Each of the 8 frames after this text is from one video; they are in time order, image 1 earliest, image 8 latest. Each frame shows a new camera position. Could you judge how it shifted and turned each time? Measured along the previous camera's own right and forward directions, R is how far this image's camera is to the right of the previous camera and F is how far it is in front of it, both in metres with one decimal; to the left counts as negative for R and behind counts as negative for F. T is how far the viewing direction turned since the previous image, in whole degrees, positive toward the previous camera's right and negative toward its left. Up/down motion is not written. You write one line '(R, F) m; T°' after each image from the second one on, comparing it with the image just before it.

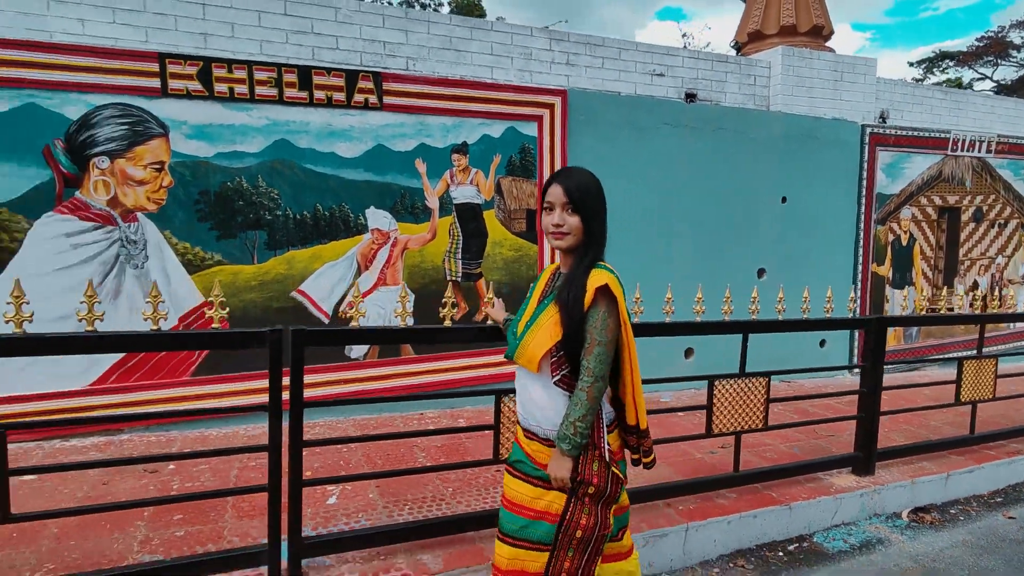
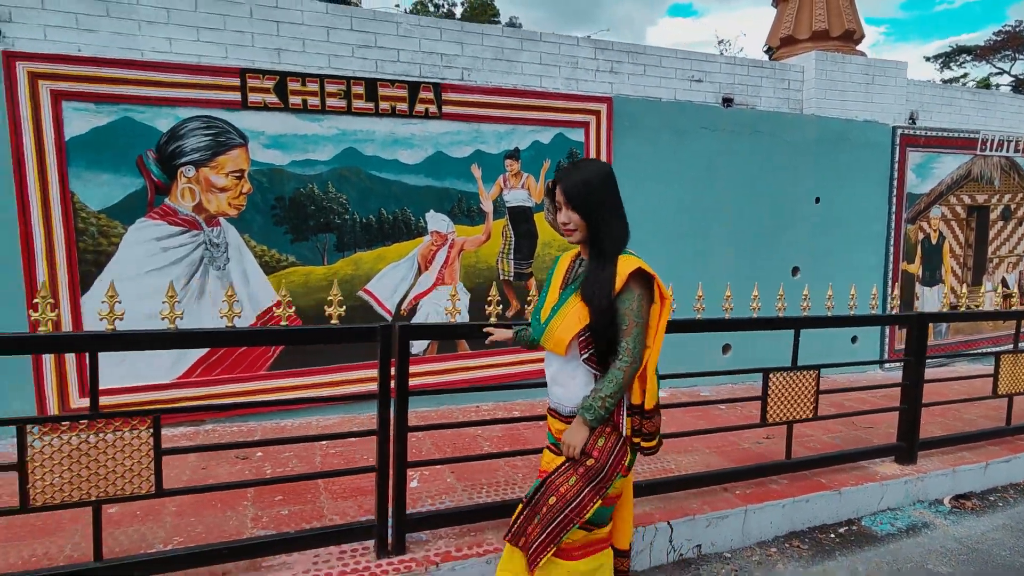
(-0.3, -0.2) m; -1°
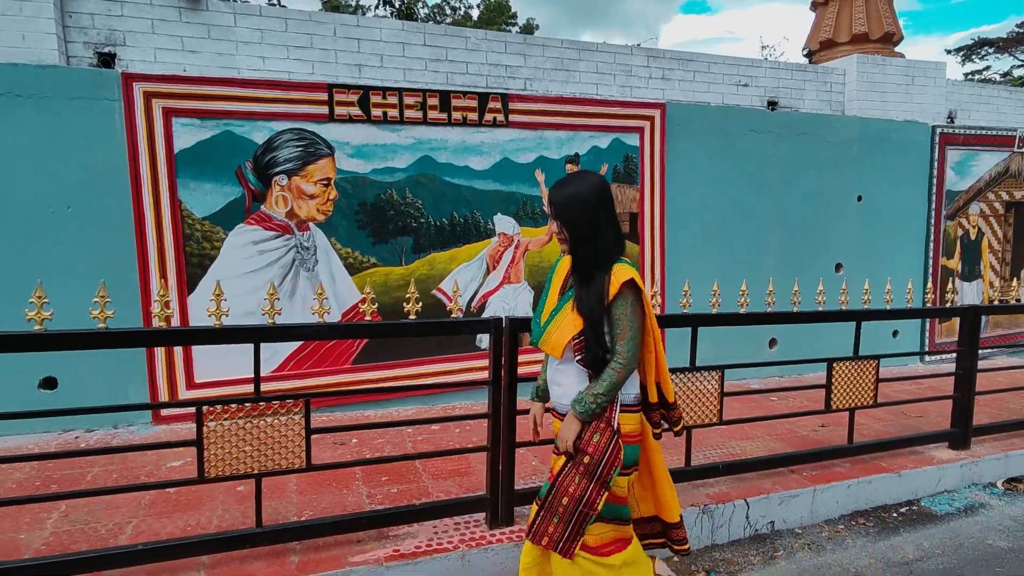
(-0.4, -0.3) m; -1°
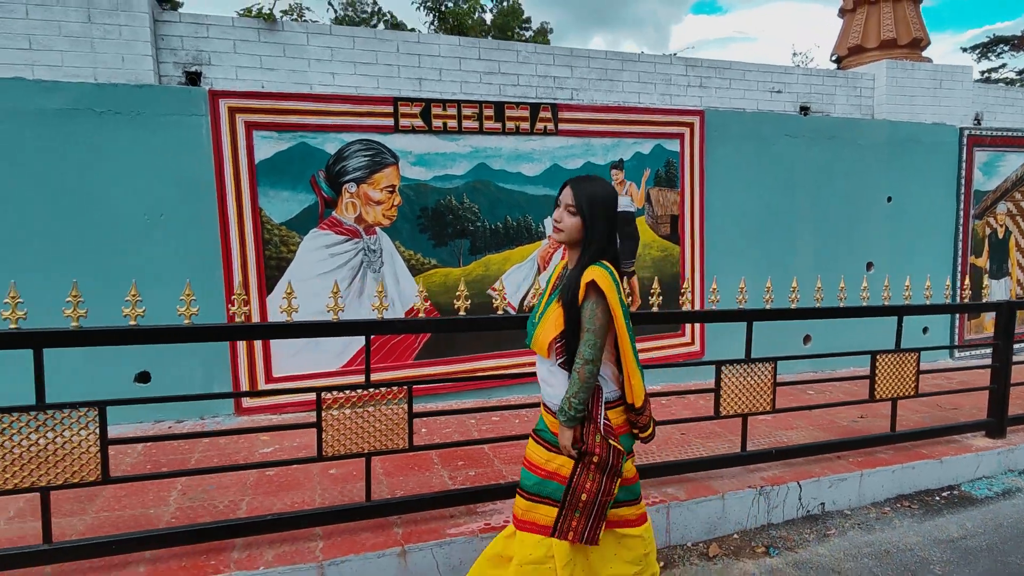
(-0.3, -0.3) m; -1°
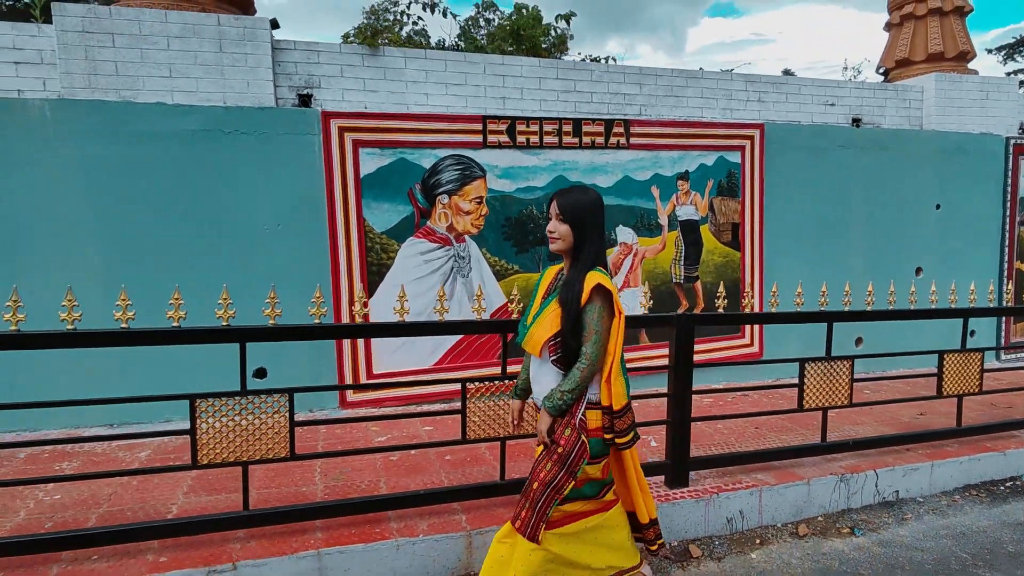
(-0.5, -0.3) m; -1°
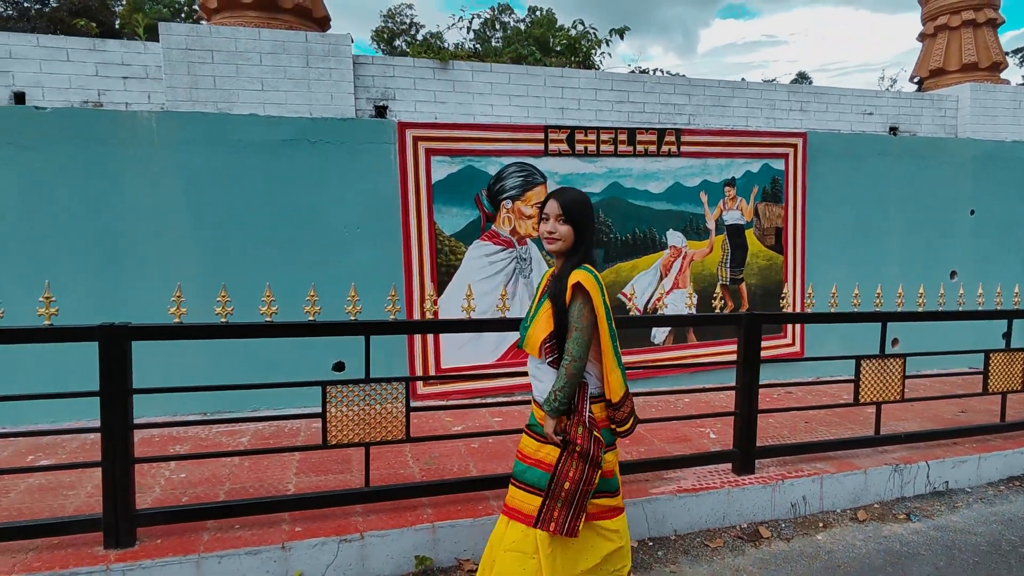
(-0.4, -0.3) m; -1°
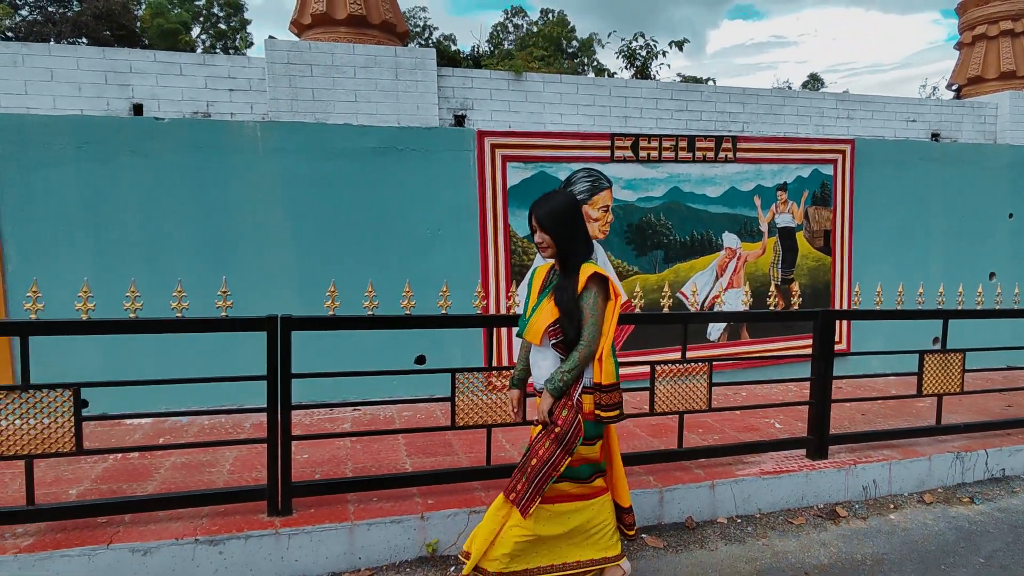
(-0.5, -0.3) m; -1°
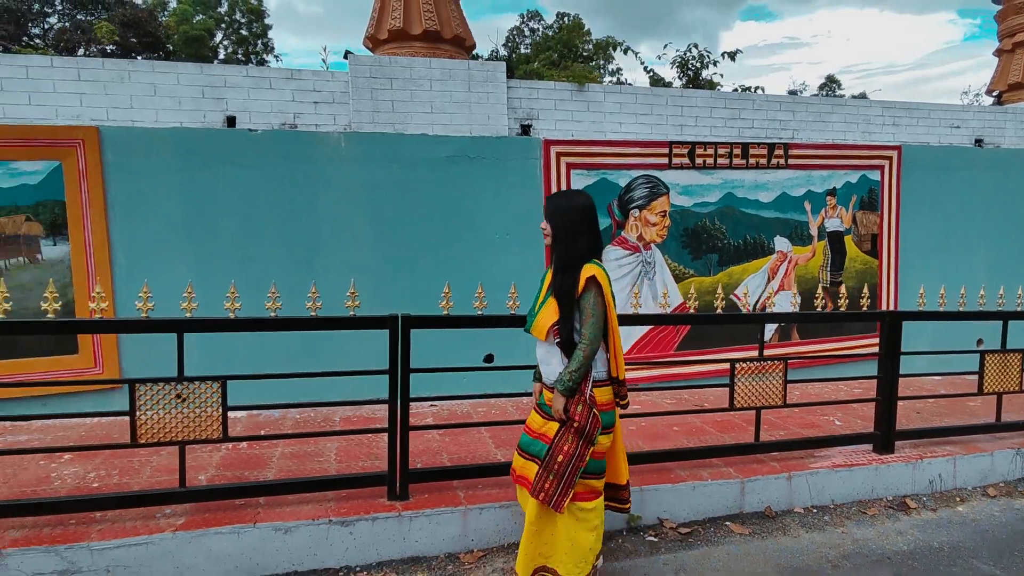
(-0.5, -0.2) m; -1°
